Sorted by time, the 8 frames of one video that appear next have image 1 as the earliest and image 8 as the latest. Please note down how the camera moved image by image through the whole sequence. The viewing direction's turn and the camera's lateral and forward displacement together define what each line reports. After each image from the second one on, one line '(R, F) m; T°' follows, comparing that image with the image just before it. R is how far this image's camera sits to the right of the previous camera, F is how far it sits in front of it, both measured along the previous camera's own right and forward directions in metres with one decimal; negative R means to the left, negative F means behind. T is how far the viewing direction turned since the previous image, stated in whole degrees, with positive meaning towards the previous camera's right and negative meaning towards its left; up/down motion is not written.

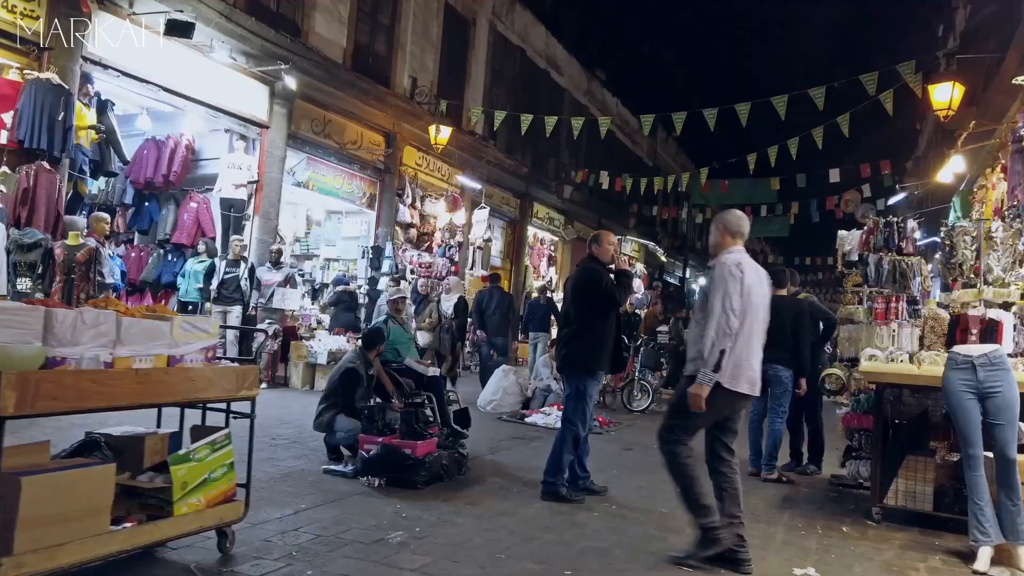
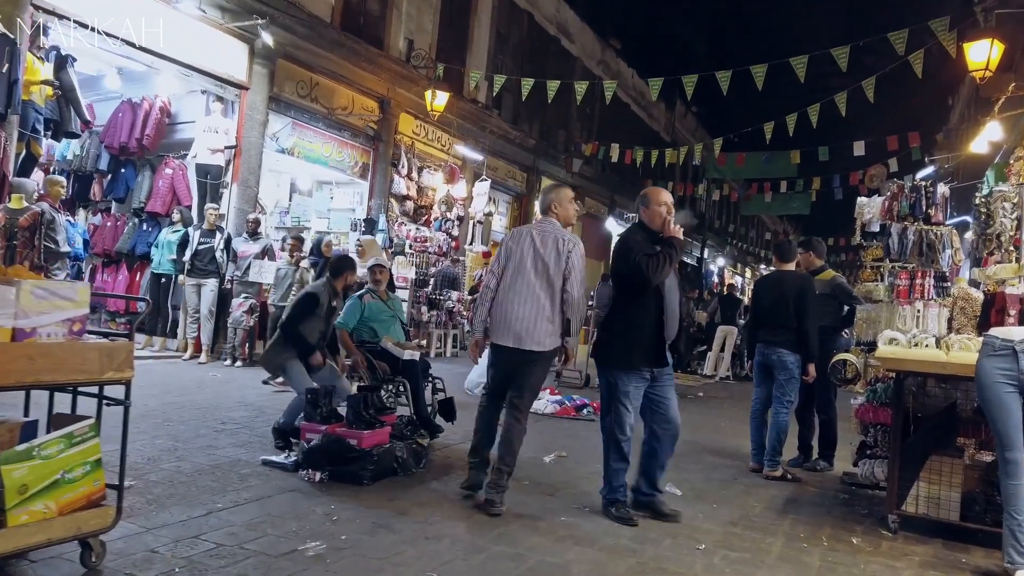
(+0.4, +0.7) m; -2°
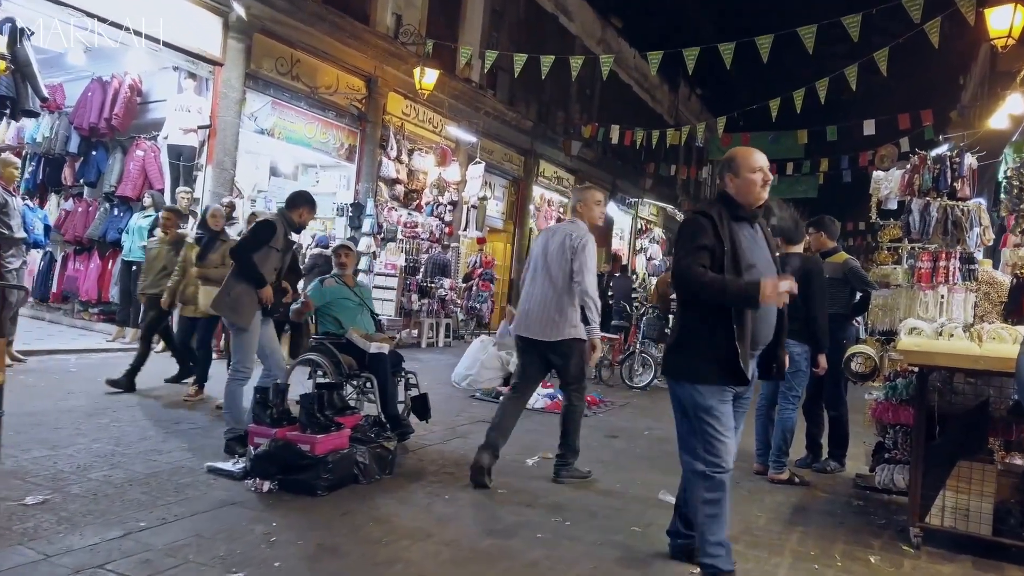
(+0.2, +0.6) m; 0°
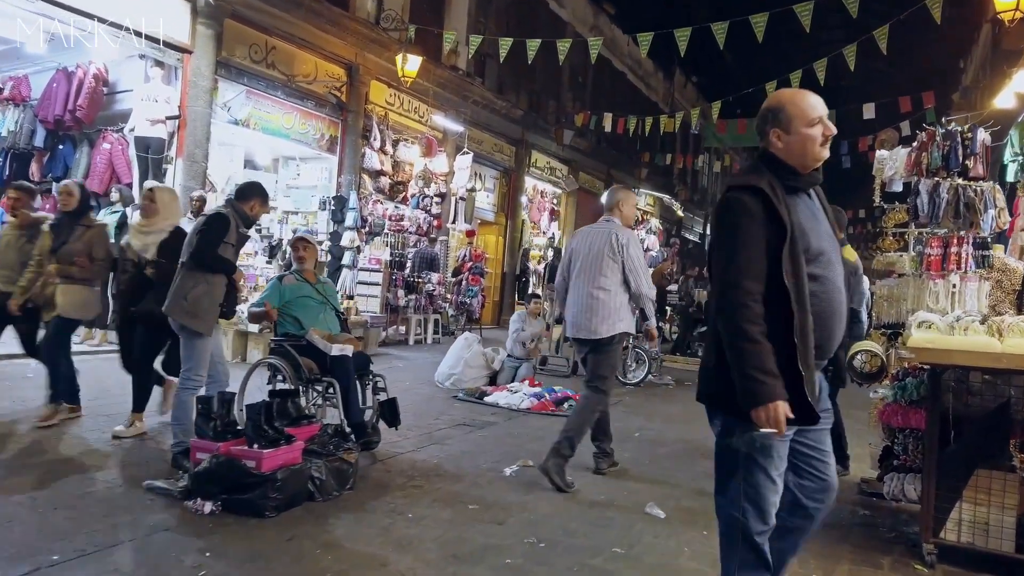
(+0.2, +0.4) m; 0°
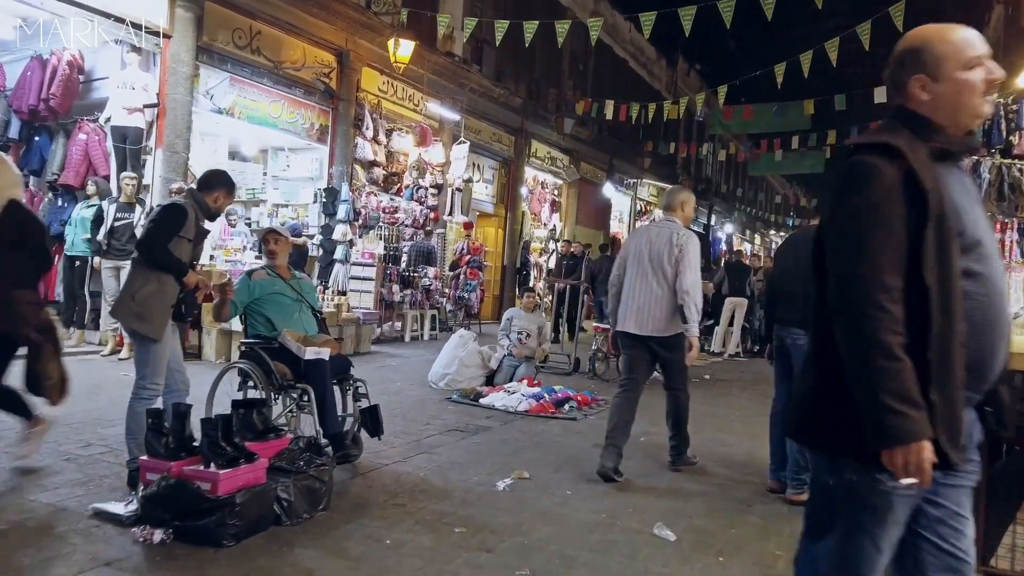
(+0.1, +0.5) m; 0°
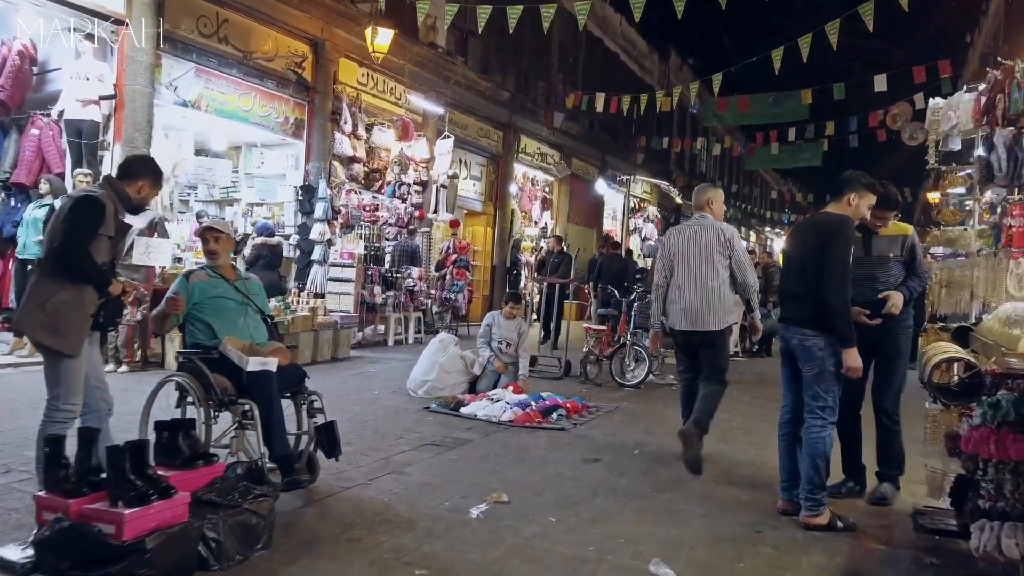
(+0.1, +0.6) m; 0°
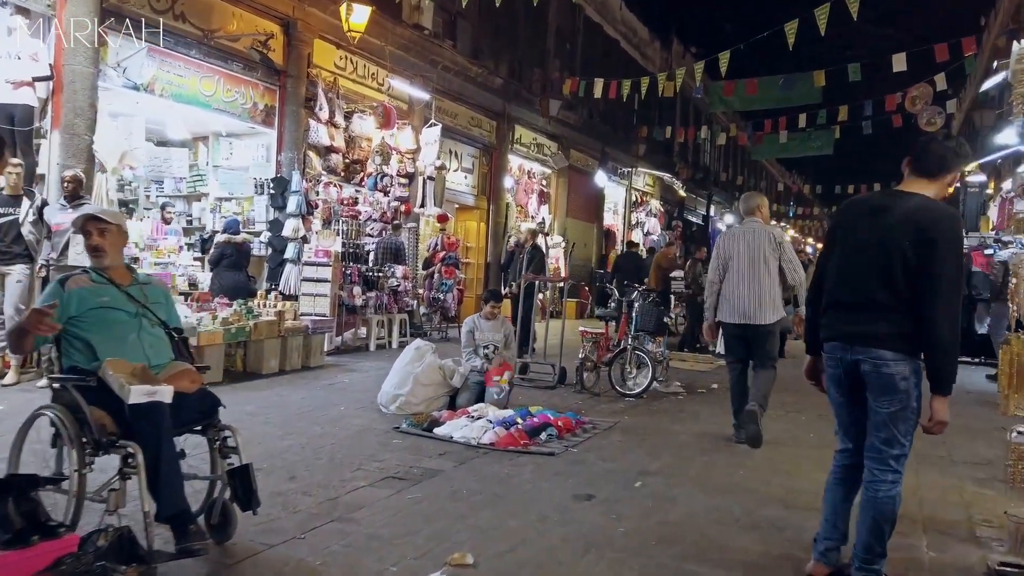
(+0.2, +0.9) m; 0°
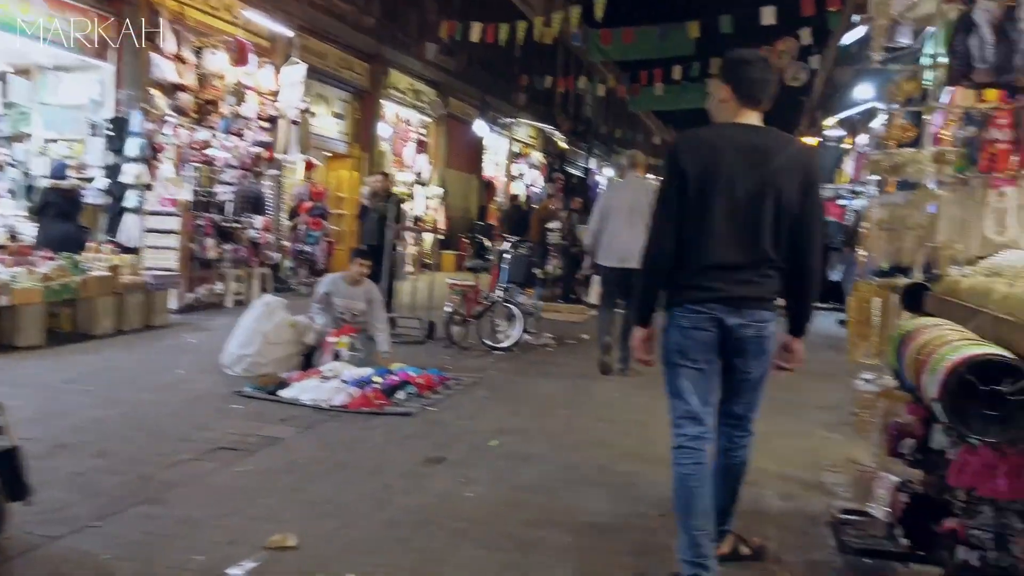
(+0.2, +0.3) m; +8°
